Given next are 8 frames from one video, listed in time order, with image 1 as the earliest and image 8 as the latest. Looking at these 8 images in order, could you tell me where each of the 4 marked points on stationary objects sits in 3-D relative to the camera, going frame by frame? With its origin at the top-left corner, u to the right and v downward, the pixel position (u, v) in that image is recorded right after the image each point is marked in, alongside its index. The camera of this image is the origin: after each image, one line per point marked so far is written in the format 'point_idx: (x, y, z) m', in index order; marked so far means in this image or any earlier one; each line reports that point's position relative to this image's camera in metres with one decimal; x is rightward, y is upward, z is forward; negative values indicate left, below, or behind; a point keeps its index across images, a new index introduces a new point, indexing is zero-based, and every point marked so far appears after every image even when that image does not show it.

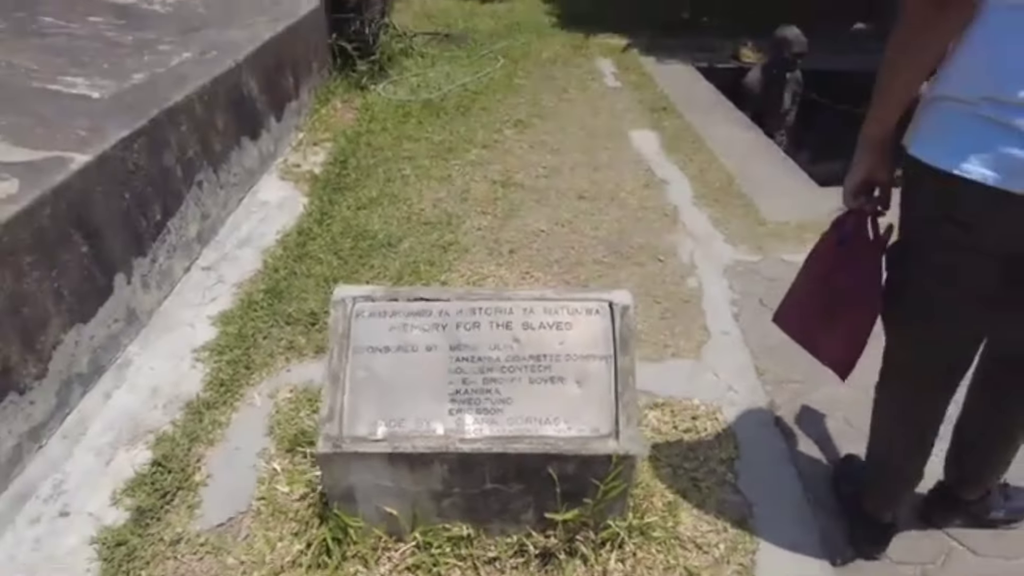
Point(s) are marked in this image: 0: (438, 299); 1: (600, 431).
0: (-0.2, 0.0, +1.5) m
1: (+0.2, -0.3, +1.4) m
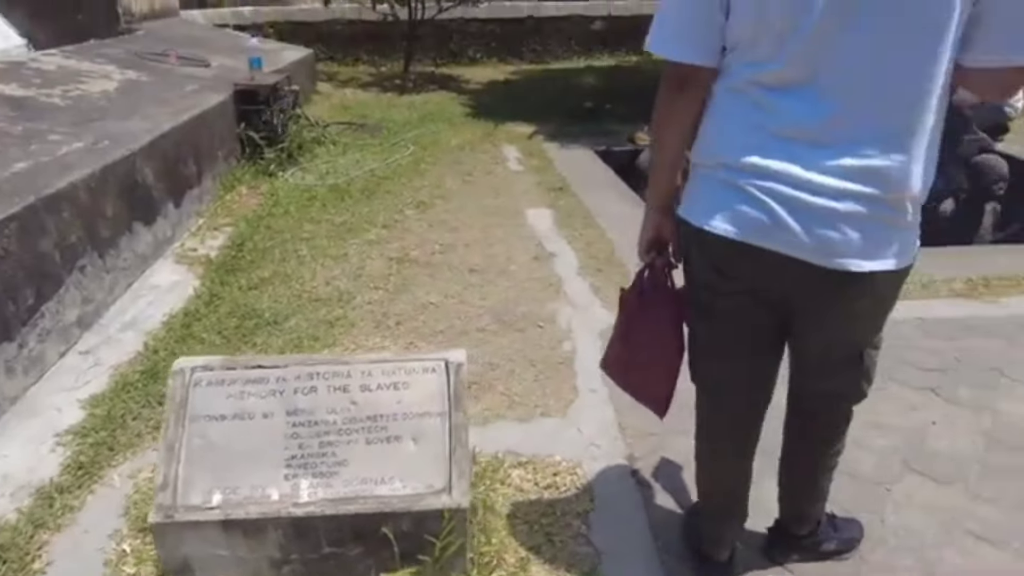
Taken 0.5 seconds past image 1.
0: (-0.6, -0.2, +1.6) m
1: (-0.2, -0.4, +1.5) m
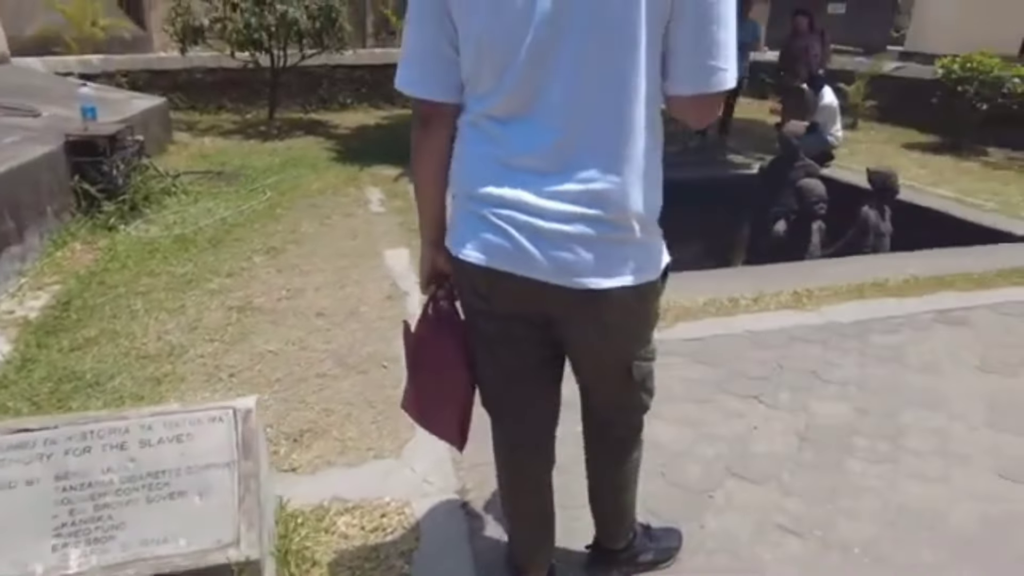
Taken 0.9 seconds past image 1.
0: (-1.0, -0.3, +1.5) m
1: (-0.6, -0.5, +1.4) m
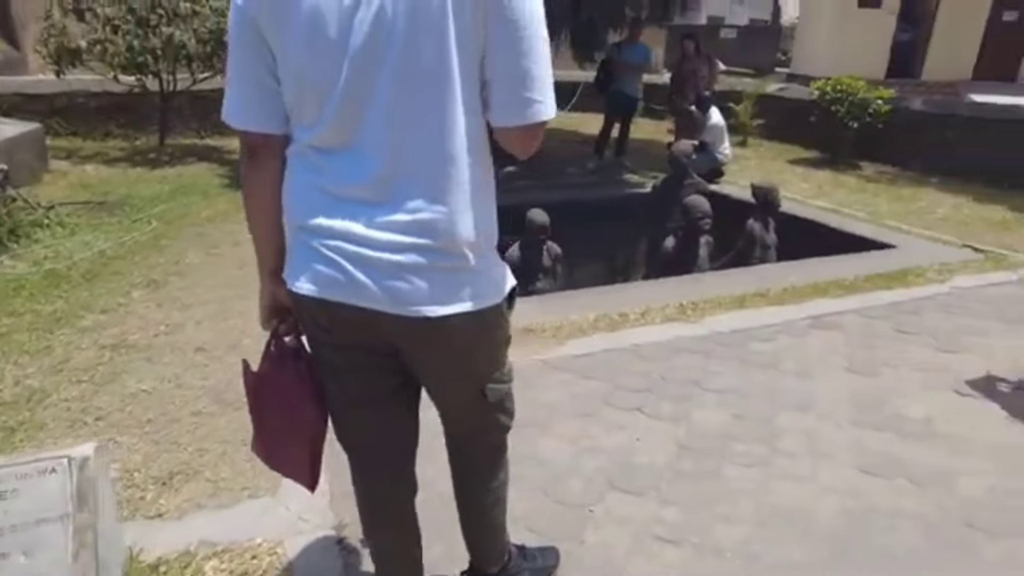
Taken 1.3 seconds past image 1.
0: (-1.3, -0.4, +1.3) m
1: (-0.9, -0.6, +1.3) m
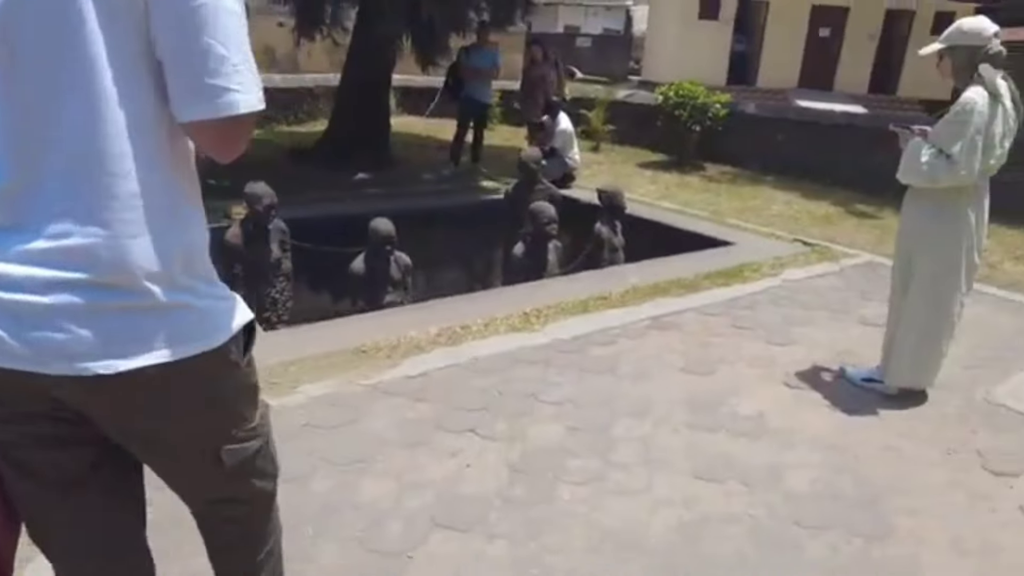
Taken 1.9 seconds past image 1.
0: (-1.7, -0.5, +0.8) m
1: (-1.3, -0.7, +0.9) m
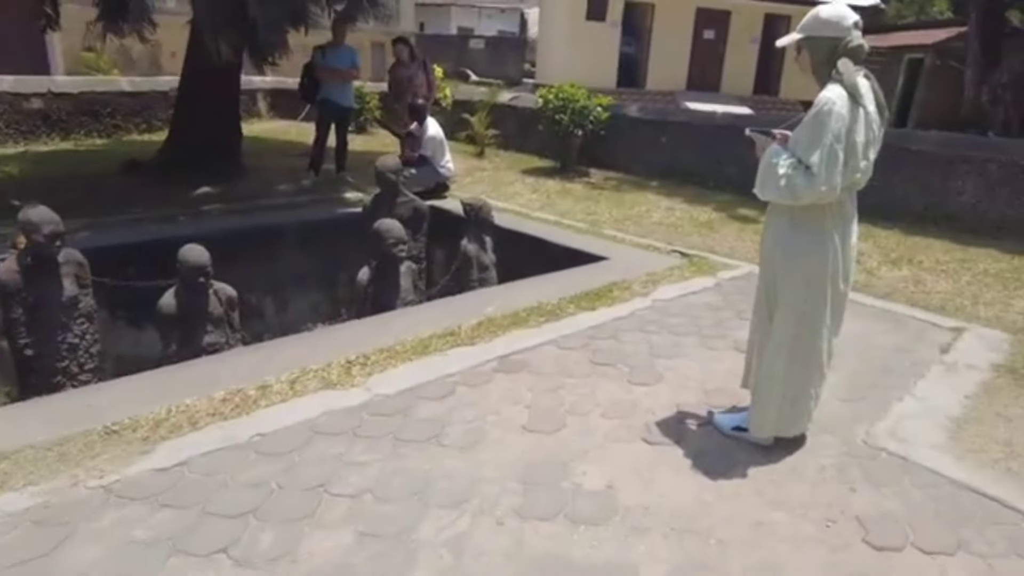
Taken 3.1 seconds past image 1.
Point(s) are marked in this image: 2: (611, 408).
0: (-2.1, -0.8, 0.0) m
1: (-1.7, -0.9, +0.1) m
2: (+0.4, -0.5, +2.8) m
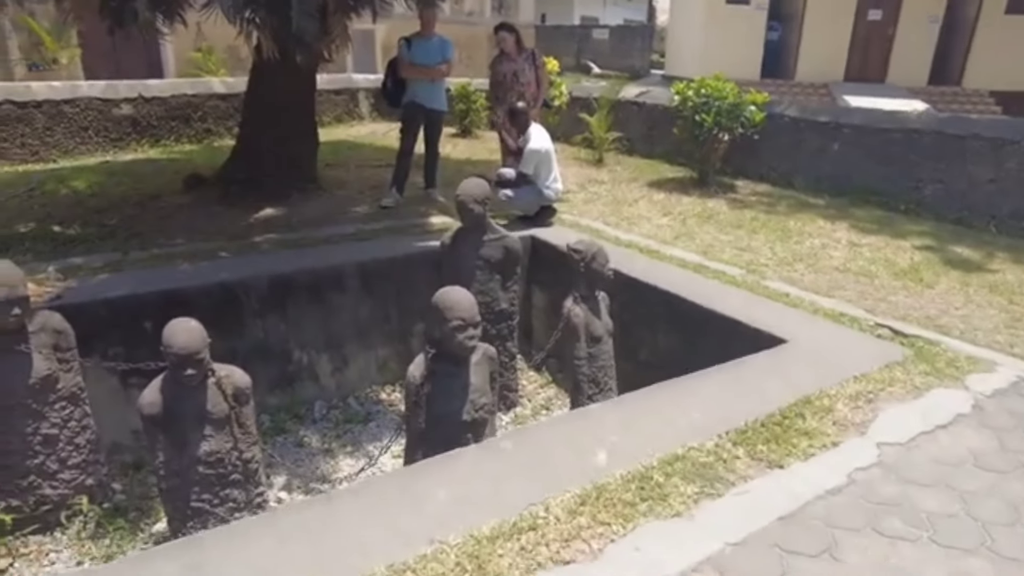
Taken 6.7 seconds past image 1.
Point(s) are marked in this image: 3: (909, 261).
0: (-2.3, -1.2, -1.2) m
1: (-1.9, -1.4, -1.1) m
2: (+0.7, -1.0, +1.2) m
3: (+3.1, +0.2, +5.1) m
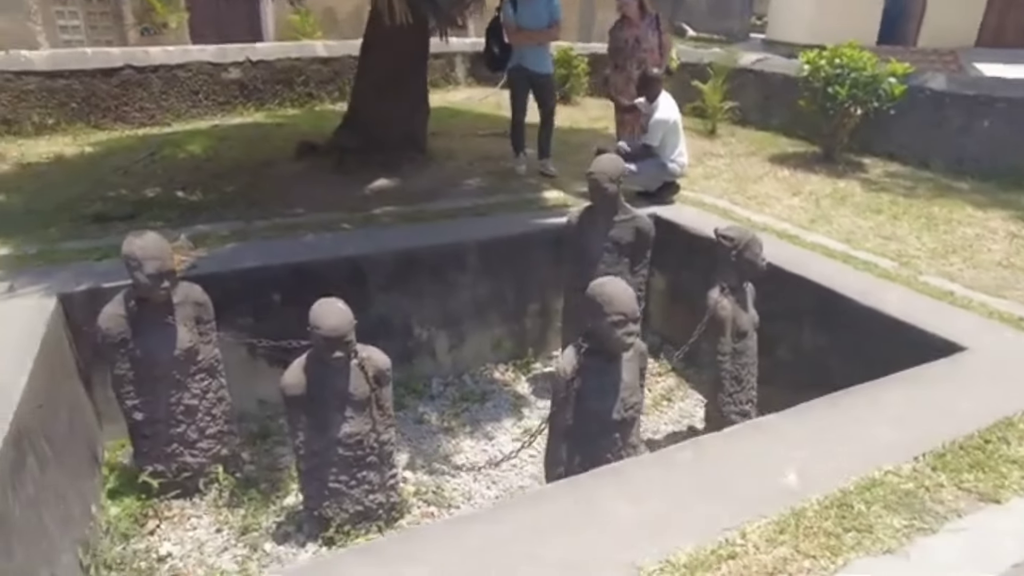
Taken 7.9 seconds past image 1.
0: (-2.1, -1.3, -1.1) m
1: (-1.7, -1.5, -1.1) m
2: (+1.1, -1.1, +1.0) m
3: (+3.9, +0.2, +4.6) m
